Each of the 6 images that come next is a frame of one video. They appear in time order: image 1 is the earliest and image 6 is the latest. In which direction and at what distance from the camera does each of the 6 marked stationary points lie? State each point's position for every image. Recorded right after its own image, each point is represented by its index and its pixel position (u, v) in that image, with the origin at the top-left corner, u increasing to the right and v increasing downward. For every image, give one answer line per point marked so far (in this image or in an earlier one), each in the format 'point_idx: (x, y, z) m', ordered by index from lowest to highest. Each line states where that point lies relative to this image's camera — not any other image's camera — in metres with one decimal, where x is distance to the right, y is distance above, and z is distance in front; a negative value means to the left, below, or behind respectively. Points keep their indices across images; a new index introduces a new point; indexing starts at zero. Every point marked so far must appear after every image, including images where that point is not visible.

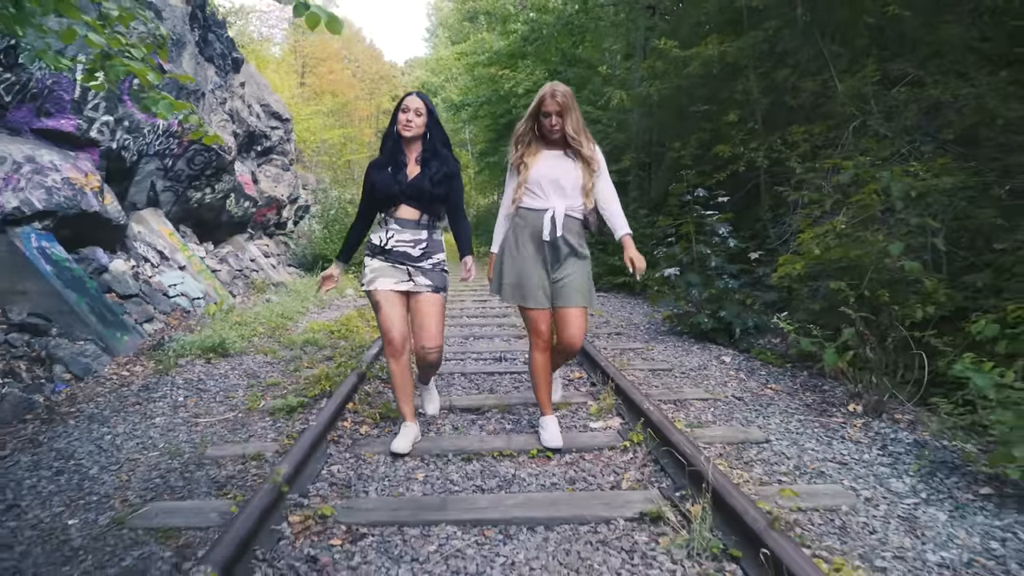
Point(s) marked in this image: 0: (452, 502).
0: (-0.2, -0.7, +2.6) m
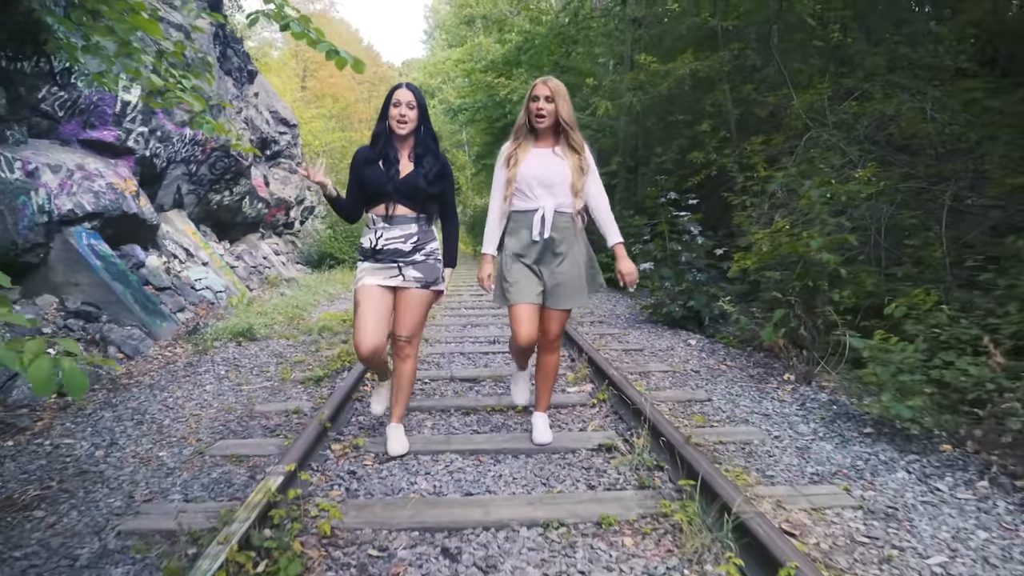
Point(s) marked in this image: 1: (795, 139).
0: (-0.2, -0.6, +3.3) m
1: (+2.5, +1.3, +7.1) m
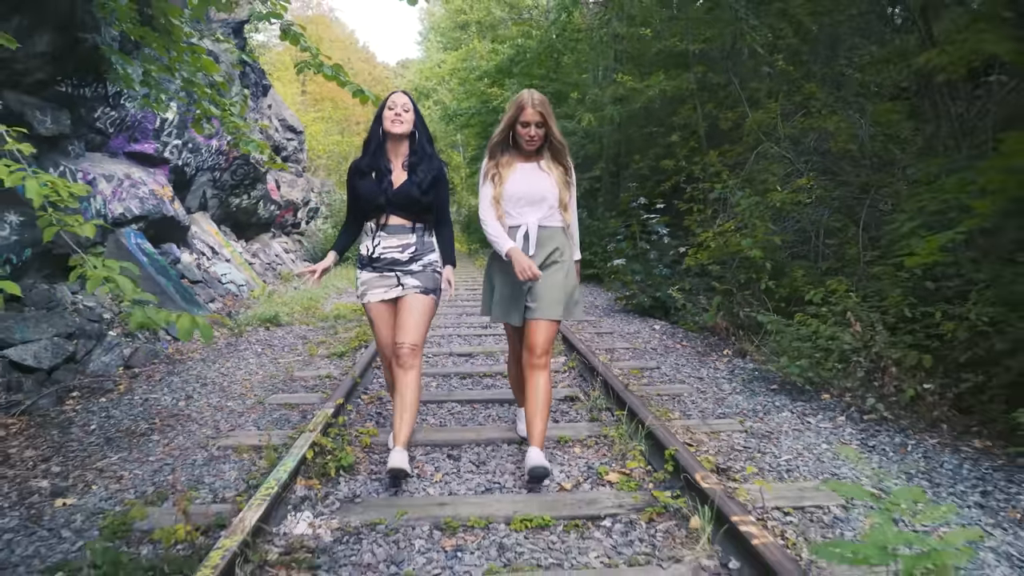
0: (-0.3, -0.6, +4.3) m
1: (+2.4, +1.4, +8.1) m
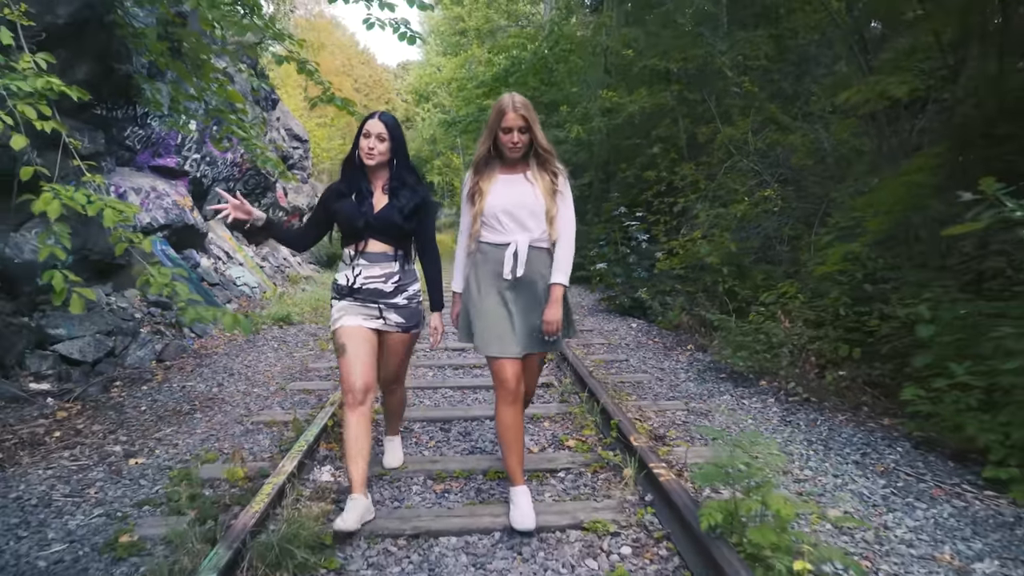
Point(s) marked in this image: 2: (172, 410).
0: (-0.4, -0.6, +5.1) m
1: (+2.3, +1.4, +8.8) m
2: (-1.9, -0.7, +4.5) m
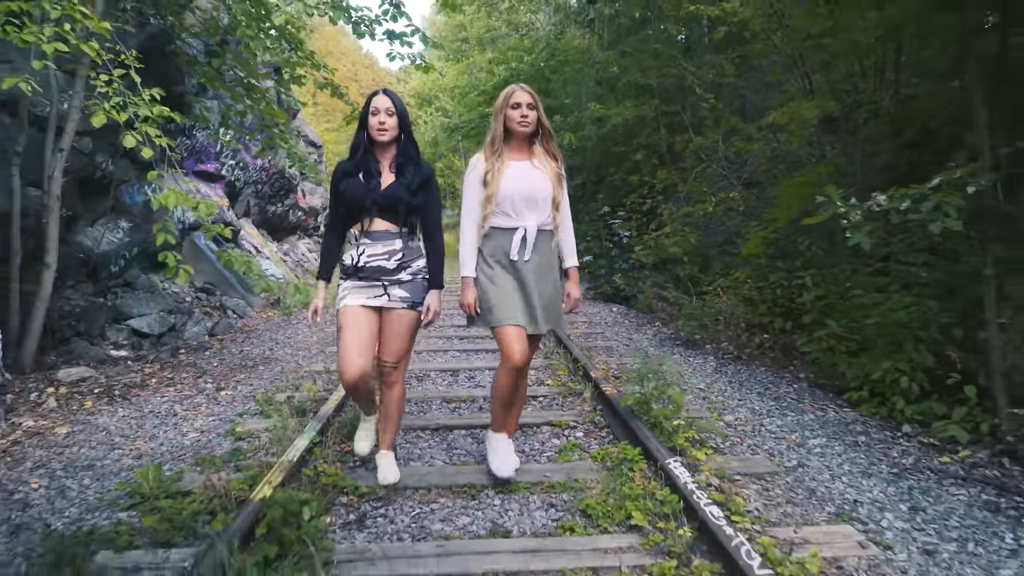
0: (-0.4, -0.5, +6.3) m
1: (+2.3, +1.5, +10.0) m
2: (-2.0, -0.6, +5.7) m
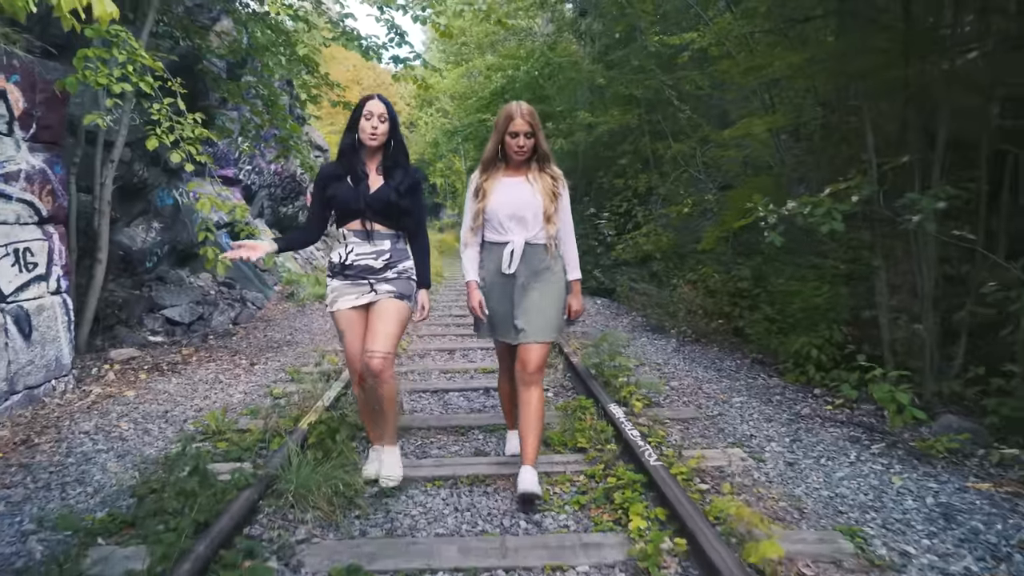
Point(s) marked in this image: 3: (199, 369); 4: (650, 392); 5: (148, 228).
0: (-0.5, -0.4, +7.2) m
1: (+2.2, +1.6, +10.9) m
2: (-2.0, -0.5, +6.6) m
3: (-2.2, -0.6, +5.7) m
4: (+0.8, -0.6, +4.4) m
5: (-3.8, +0.6, +8.4) m
